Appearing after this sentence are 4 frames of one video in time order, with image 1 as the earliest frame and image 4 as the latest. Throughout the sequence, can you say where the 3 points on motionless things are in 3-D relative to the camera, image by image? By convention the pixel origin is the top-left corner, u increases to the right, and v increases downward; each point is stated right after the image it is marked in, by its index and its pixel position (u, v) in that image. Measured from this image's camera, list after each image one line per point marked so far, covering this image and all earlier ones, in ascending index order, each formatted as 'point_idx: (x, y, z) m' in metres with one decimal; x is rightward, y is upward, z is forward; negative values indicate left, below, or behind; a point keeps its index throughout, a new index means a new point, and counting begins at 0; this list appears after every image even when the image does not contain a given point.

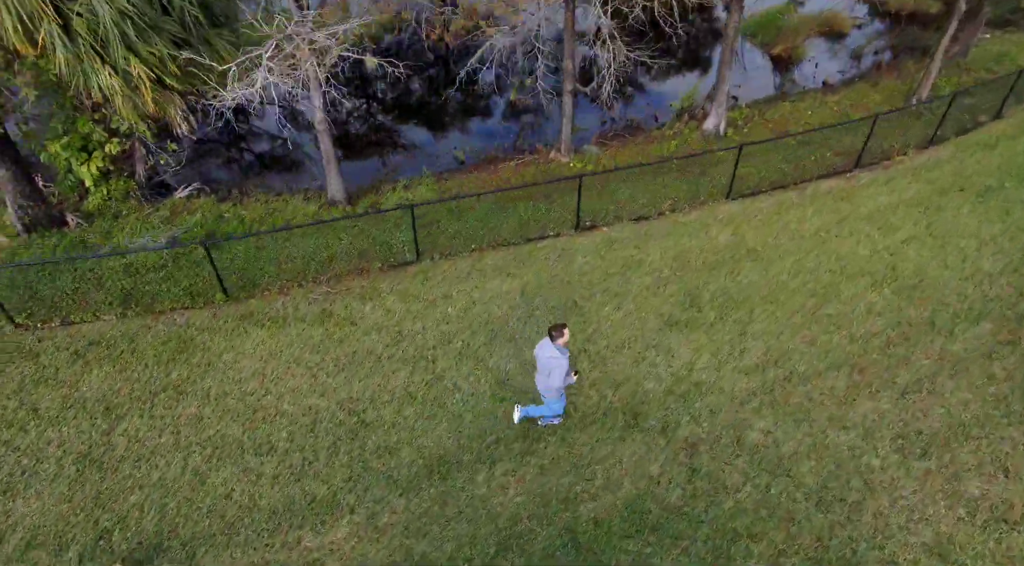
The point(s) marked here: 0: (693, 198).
0: (+2.9, +1.3, +10.5) m
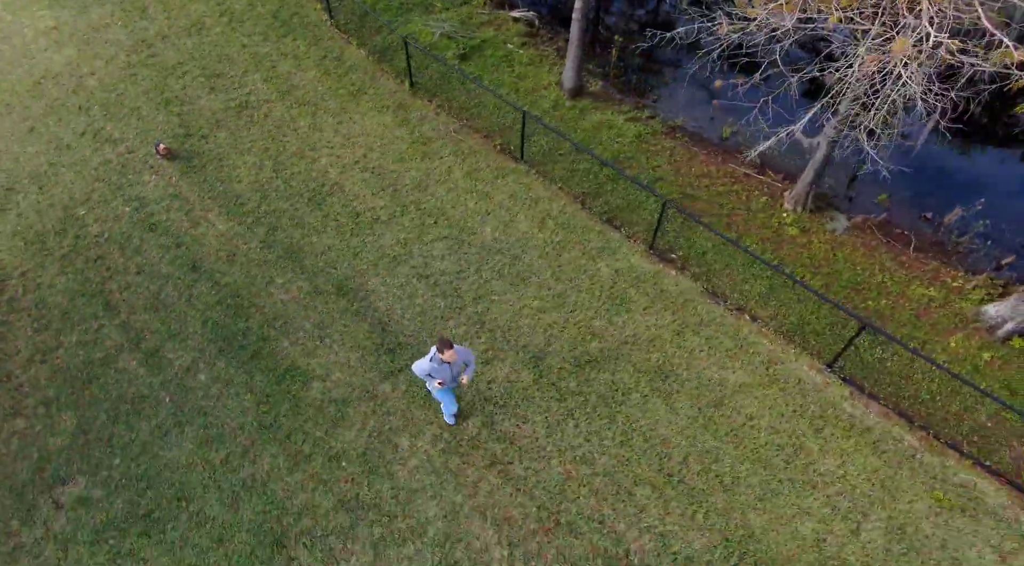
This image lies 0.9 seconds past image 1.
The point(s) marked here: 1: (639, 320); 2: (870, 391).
0: (+3.6, -0.6, +8.3) m
1: (+1.6, -0.5, +8.1) m
2: (+4.3, -1.3, +7.8) m
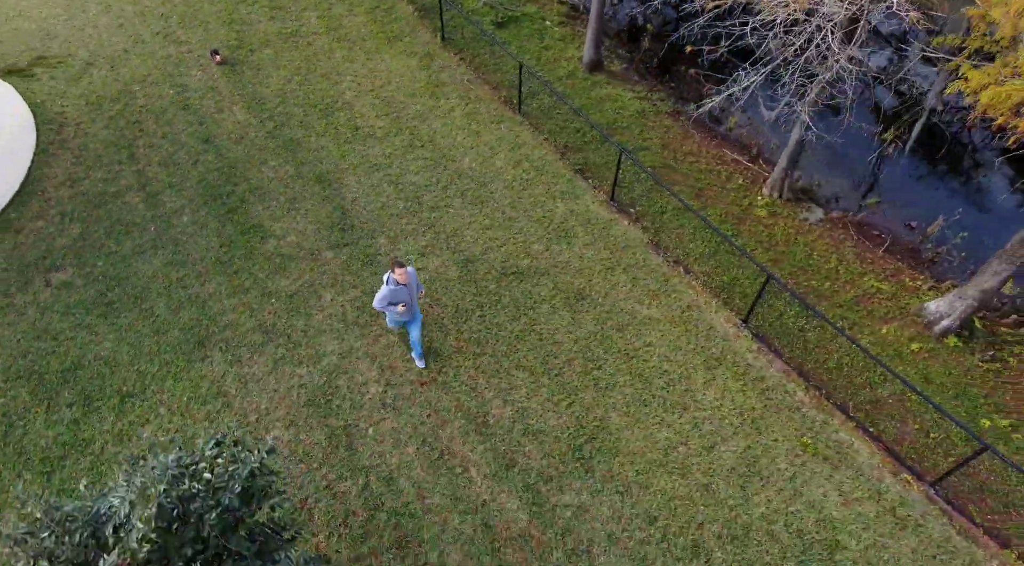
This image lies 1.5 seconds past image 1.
0: (+2.8, -0.1, +8.7) m
1: (+0.9, +0.4, +8.8) m
2: (+3.3, -0.8, +8.1) m
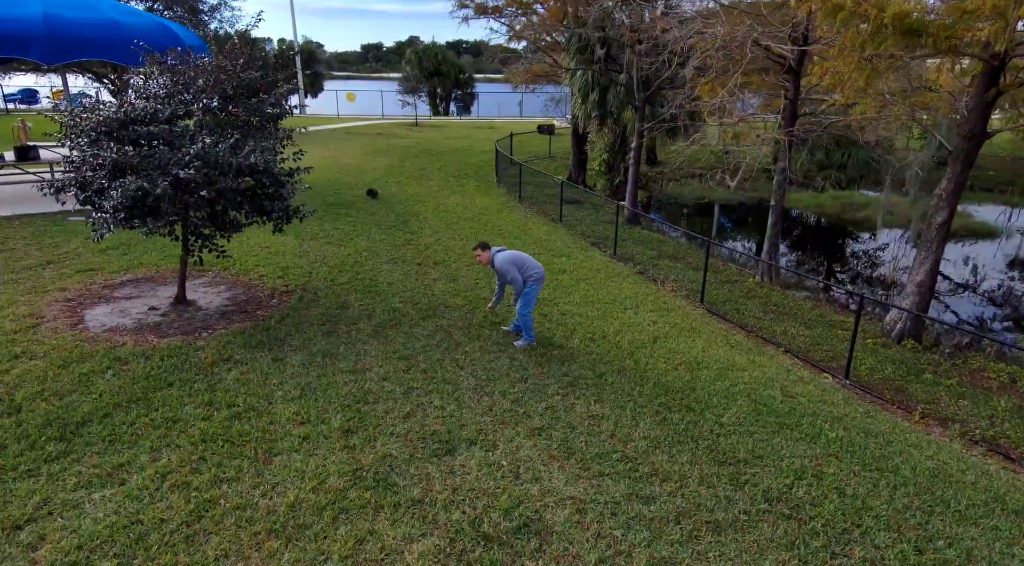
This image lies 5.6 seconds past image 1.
0: (+2.9, -0.1, +10.3) m
1: (+1.1, +0.4, +11.1) m
2: (+3.1, -0.5, +9.3) m
